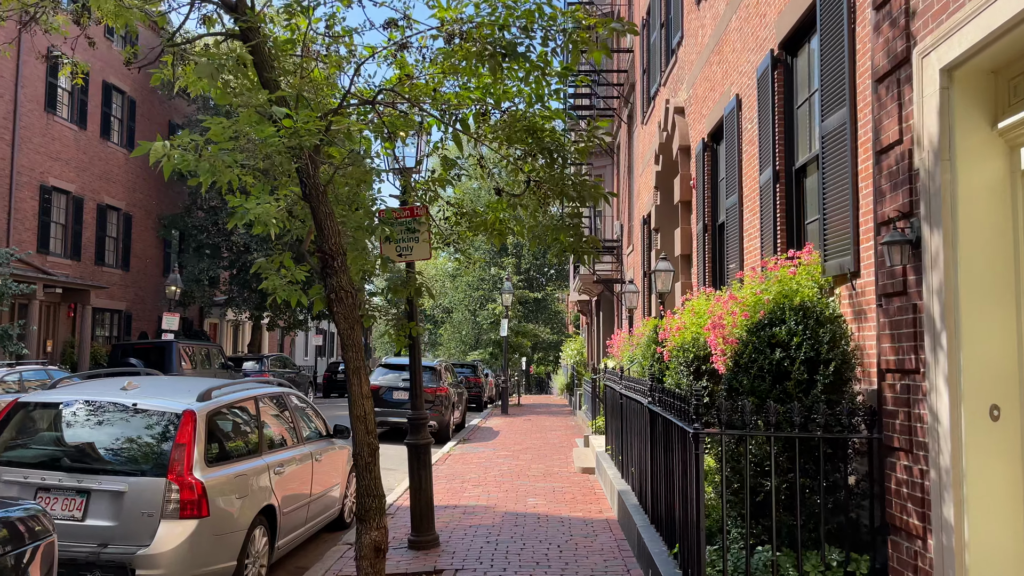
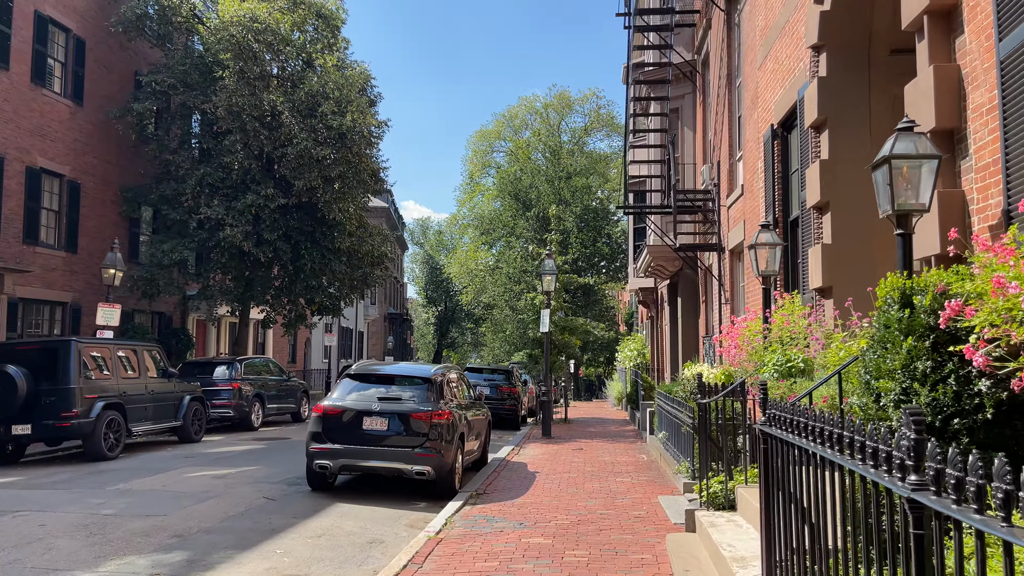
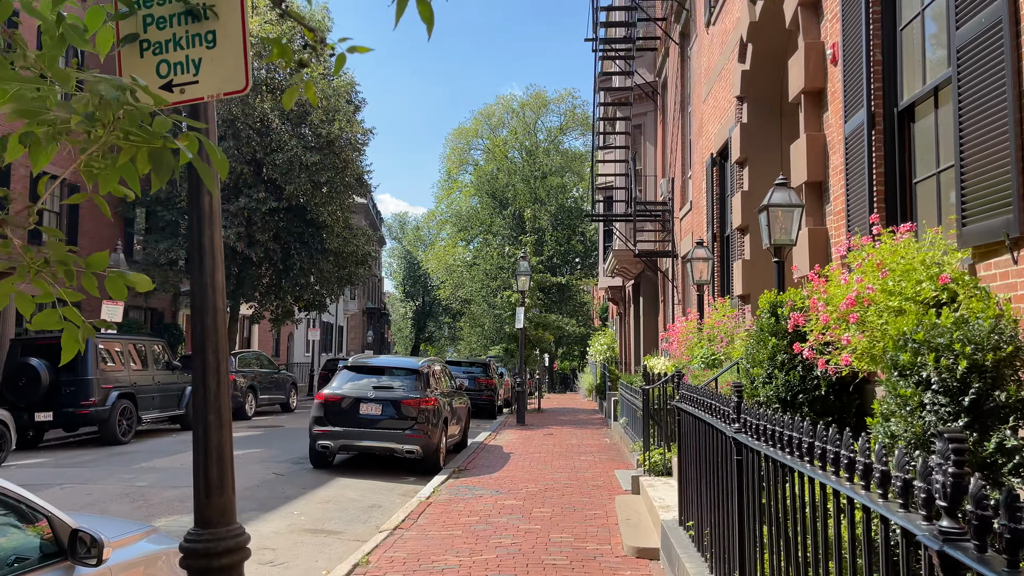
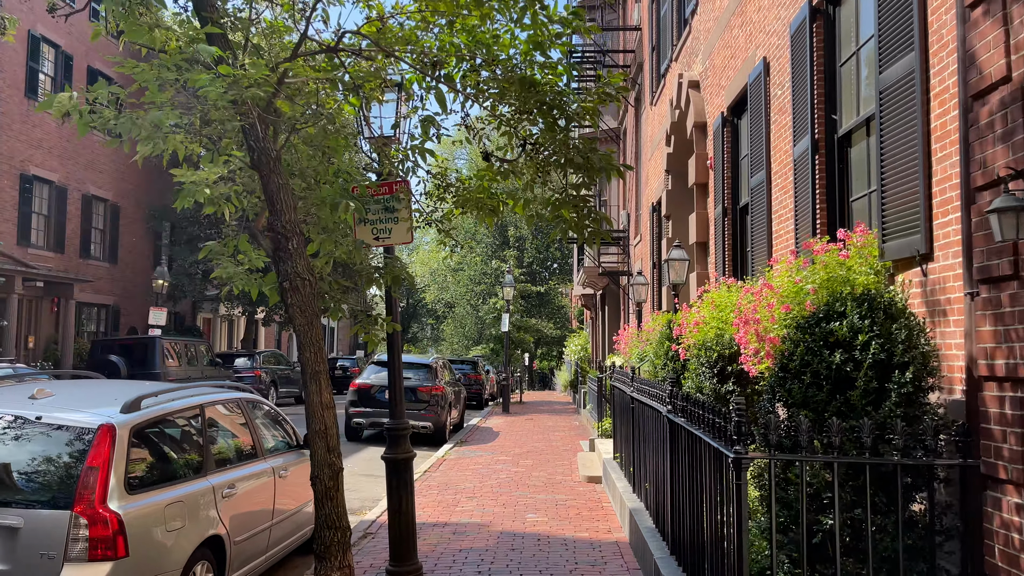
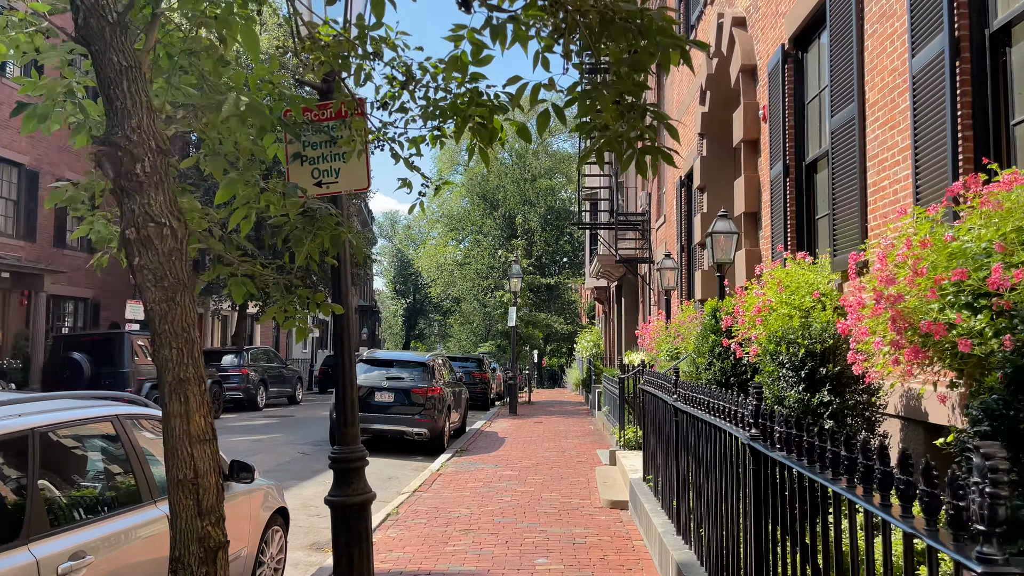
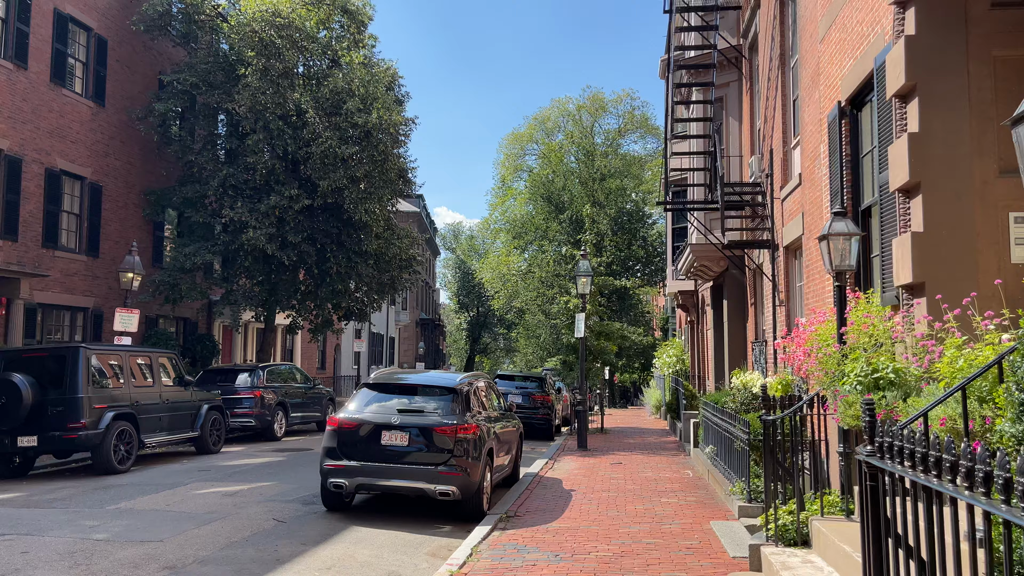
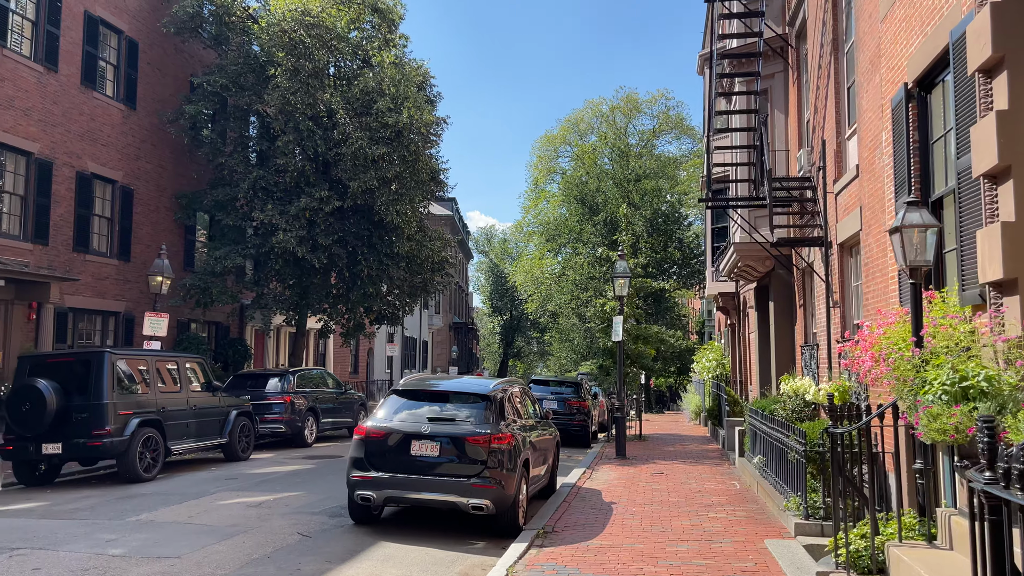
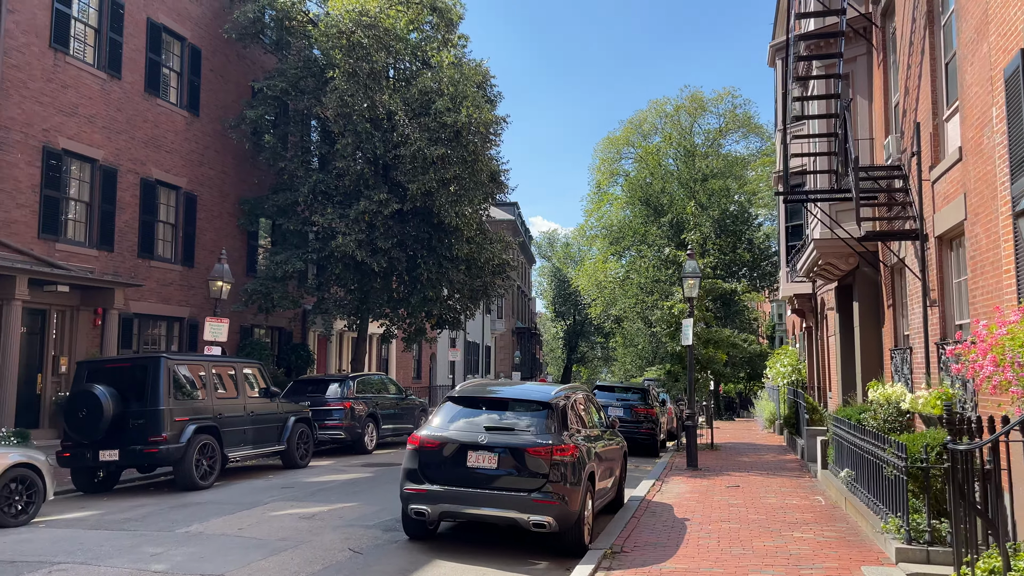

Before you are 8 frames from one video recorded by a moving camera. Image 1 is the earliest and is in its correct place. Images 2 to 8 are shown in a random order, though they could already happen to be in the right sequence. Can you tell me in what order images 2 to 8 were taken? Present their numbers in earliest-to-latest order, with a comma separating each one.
4, 5, 3, 2, 6, 7, 8
